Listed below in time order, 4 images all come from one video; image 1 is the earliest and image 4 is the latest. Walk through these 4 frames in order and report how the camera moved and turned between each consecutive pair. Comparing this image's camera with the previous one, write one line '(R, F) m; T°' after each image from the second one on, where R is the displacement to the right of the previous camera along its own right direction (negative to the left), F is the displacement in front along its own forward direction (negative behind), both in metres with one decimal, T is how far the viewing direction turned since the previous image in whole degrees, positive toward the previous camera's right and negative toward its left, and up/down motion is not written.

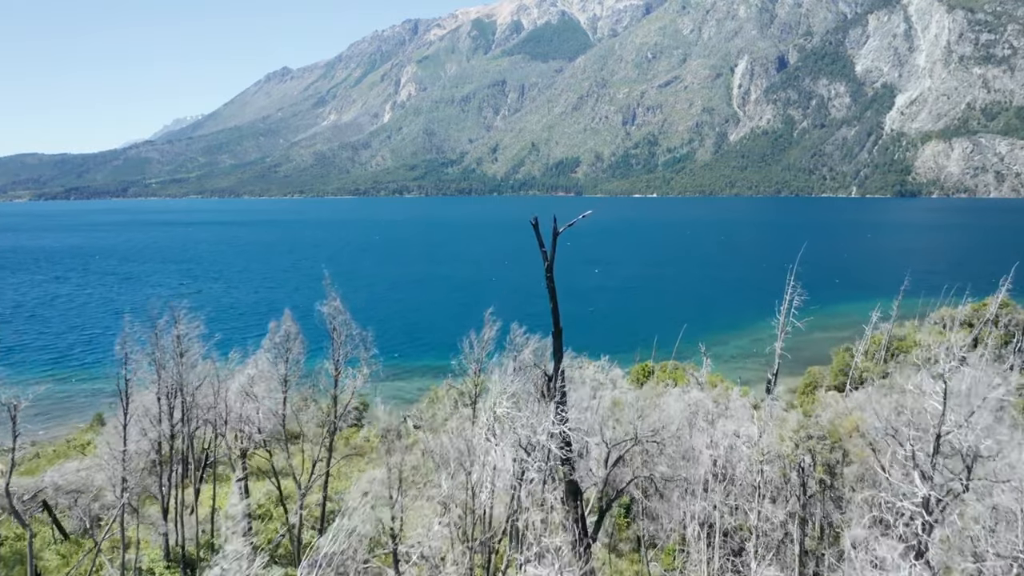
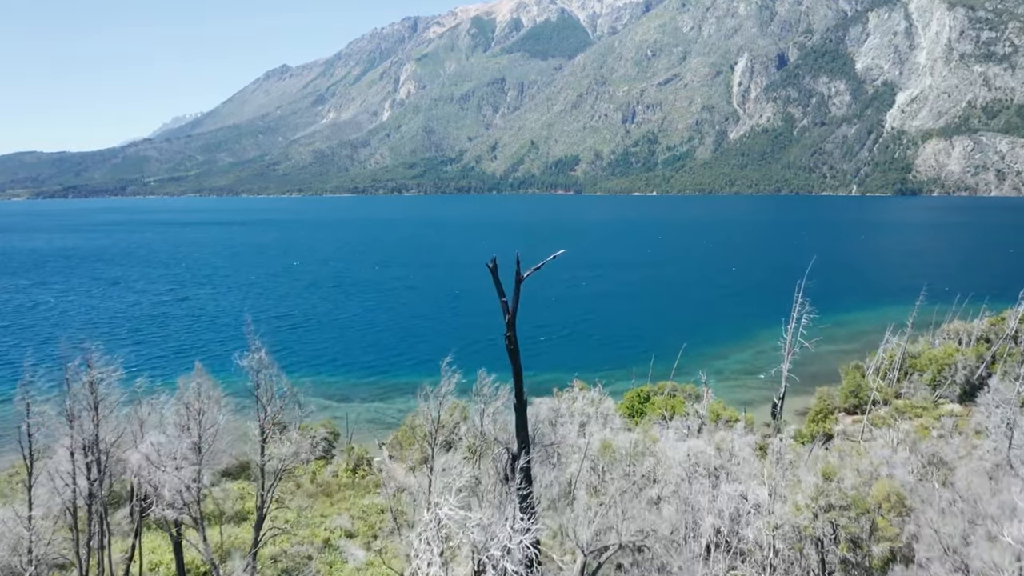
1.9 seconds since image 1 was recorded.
(+1.1, +3.9) m; 0°
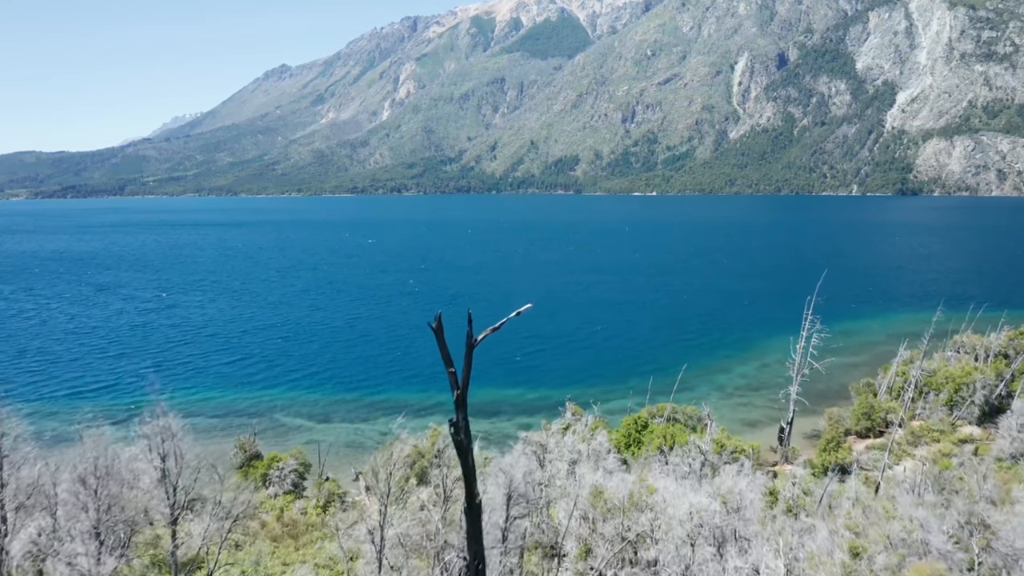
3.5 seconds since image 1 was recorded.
(+0.7, +3.2) m; 0°
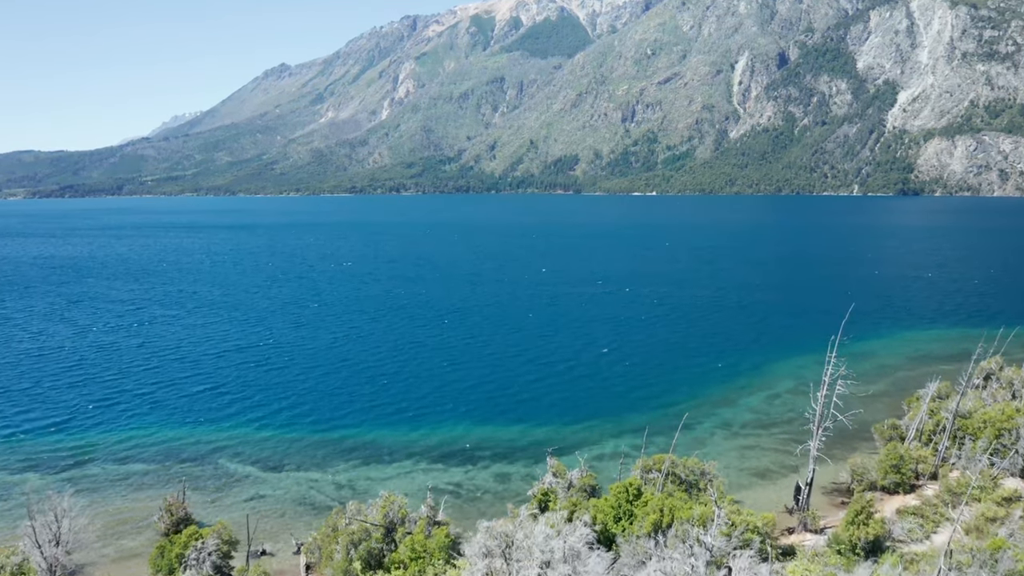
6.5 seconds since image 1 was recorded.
(+1.6, +6.4) m; 0°
